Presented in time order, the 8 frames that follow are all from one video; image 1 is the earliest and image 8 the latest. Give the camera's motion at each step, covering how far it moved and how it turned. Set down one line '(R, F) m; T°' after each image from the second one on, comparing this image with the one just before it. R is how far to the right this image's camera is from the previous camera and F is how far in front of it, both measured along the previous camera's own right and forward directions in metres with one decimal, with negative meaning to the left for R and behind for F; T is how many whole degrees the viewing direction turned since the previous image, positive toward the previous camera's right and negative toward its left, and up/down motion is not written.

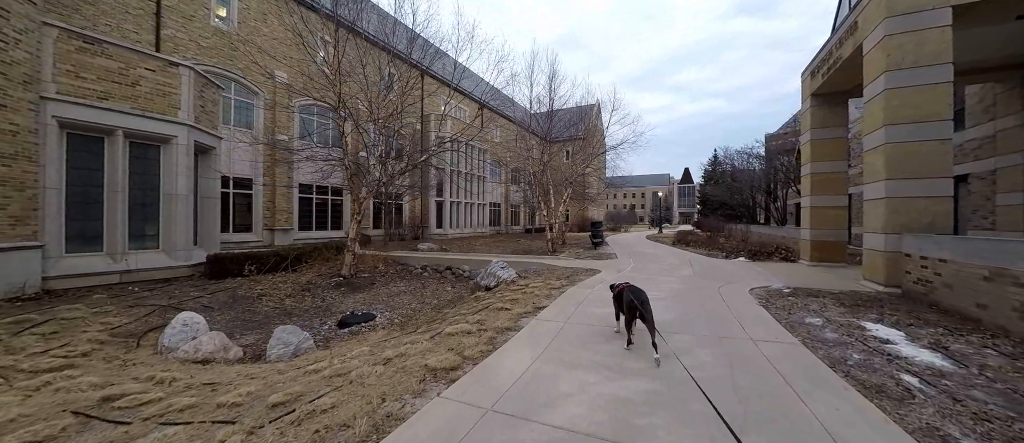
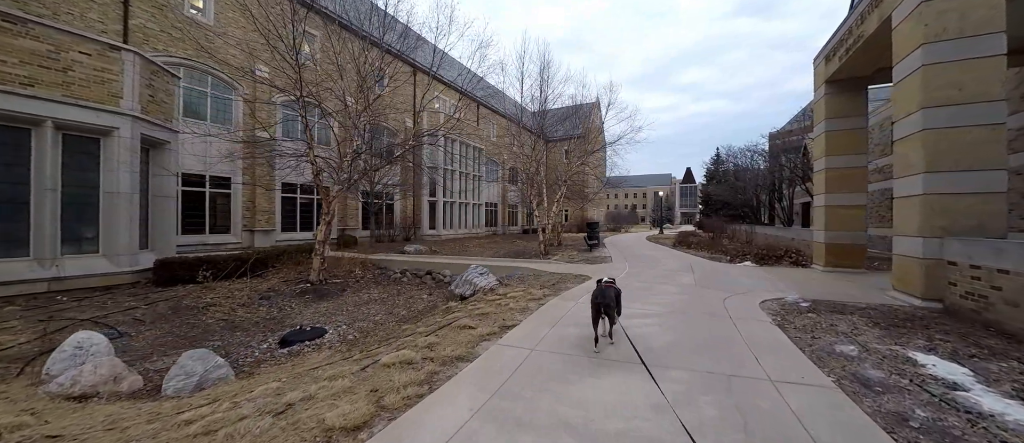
(+0.6, +1.0) m; 0°
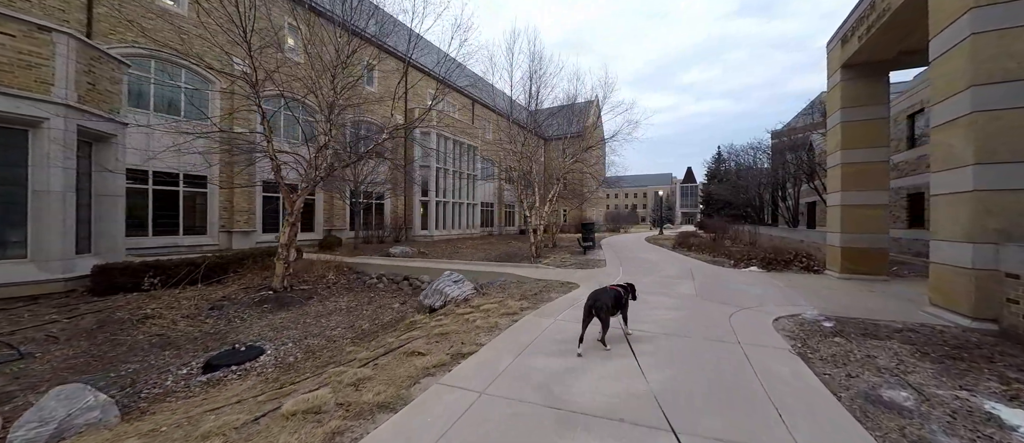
(+0.5, +0.9) m; 0°
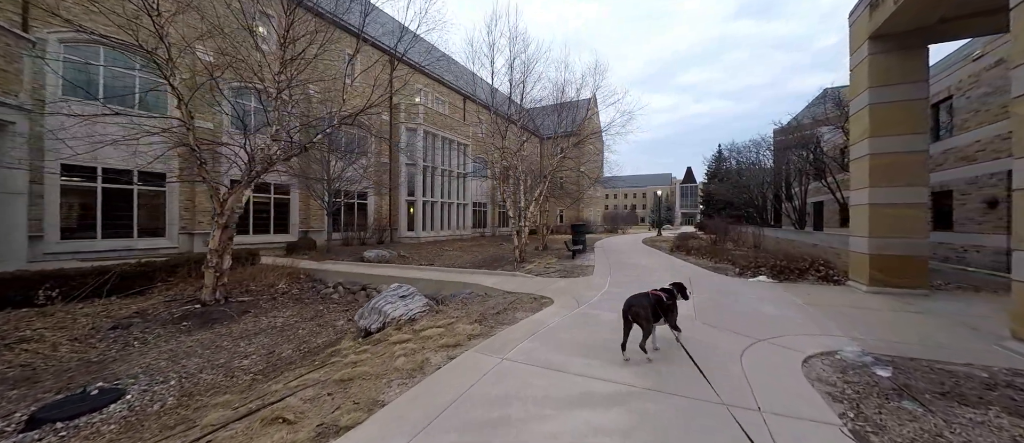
(+0.8, +1.3) m; 0°
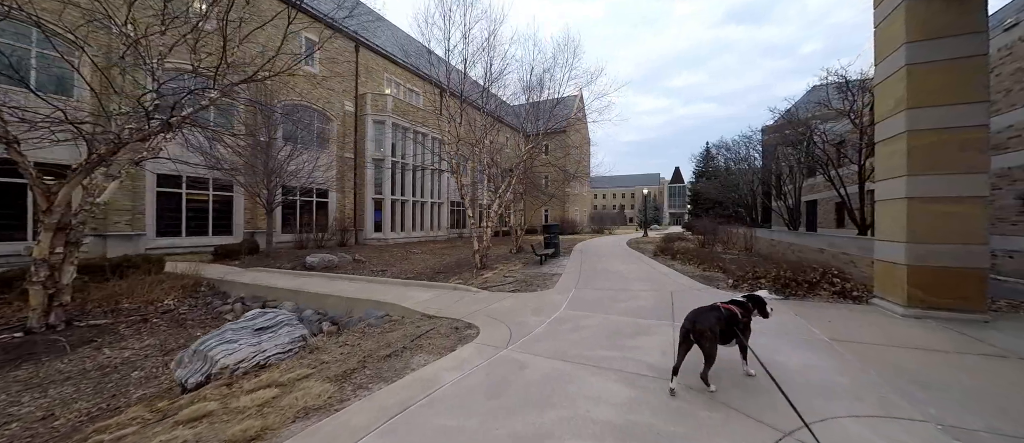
(+1.1, +1.8) m; +2°
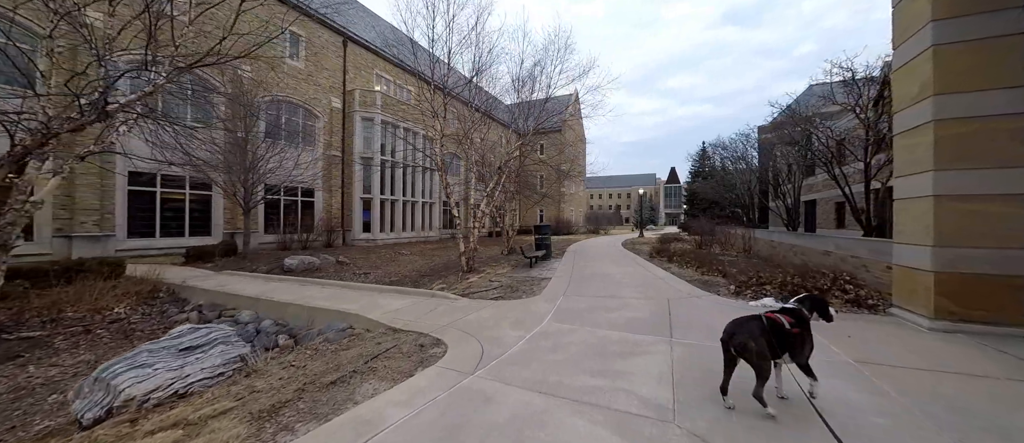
(+0.3, +0.6) m; +1°
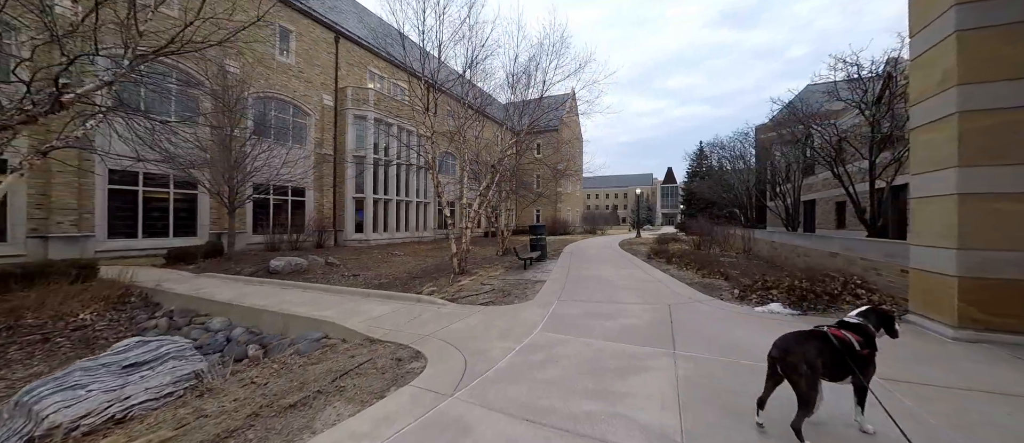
(+0.1, +0.4) m; +1°
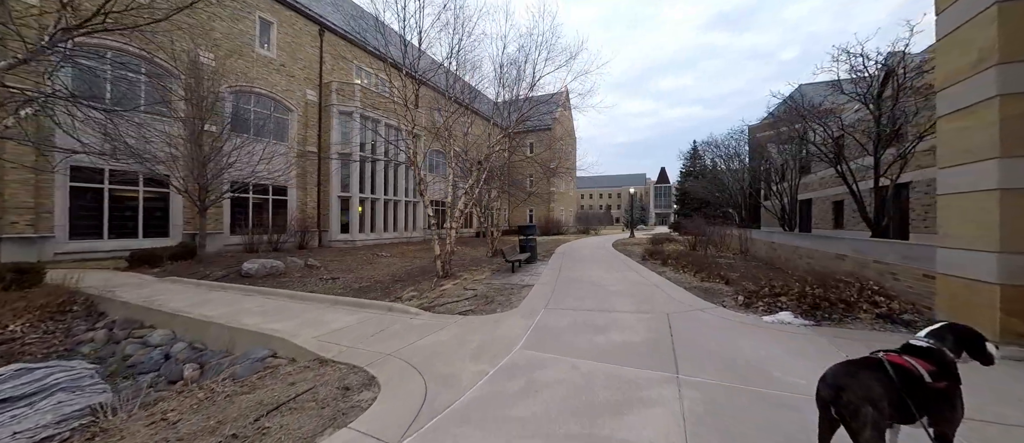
(+0.2, +0.6) m; +1°
